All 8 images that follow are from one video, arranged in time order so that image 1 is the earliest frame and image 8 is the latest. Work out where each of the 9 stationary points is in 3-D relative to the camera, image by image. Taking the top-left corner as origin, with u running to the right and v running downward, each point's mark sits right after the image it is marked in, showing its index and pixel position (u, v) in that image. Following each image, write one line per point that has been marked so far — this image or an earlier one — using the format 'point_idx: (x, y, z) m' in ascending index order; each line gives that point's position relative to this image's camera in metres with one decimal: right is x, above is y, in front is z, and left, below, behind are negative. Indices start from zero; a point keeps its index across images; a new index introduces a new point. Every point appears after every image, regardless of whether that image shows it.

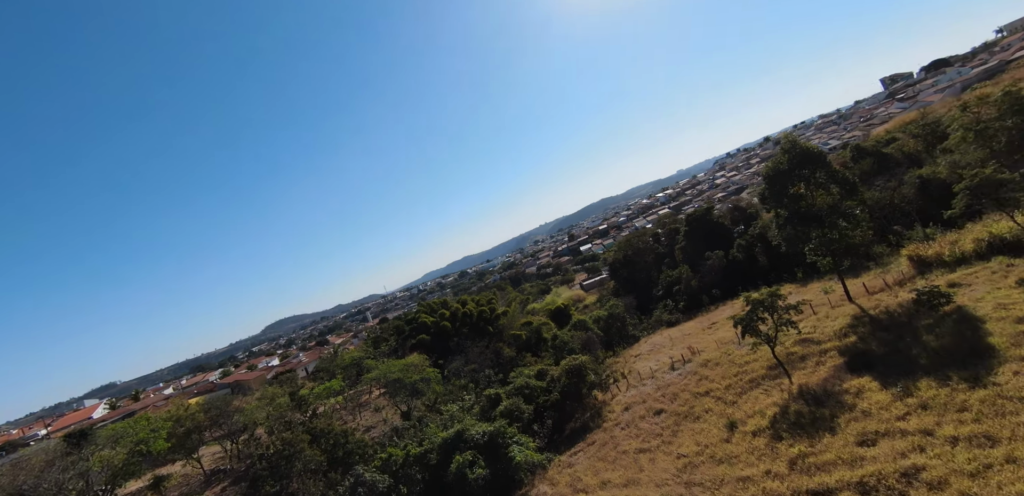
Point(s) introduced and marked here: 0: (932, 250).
0: (+11.7, -0.1, +15.1) m
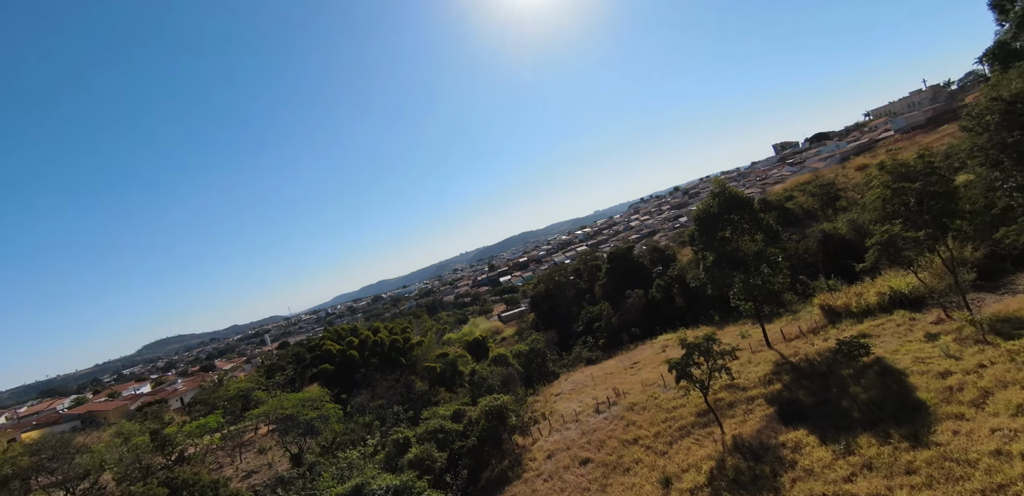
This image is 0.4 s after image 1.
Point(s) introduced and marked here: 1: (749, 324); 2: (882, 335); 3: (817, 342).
0: (+9.5, -1.5, +15.6) m
1: (+8.4, -2.7, +19.1) m
2: (+9.1, -2.1, +13.2) m
3: (+8.2, -2.5, +14.4) m
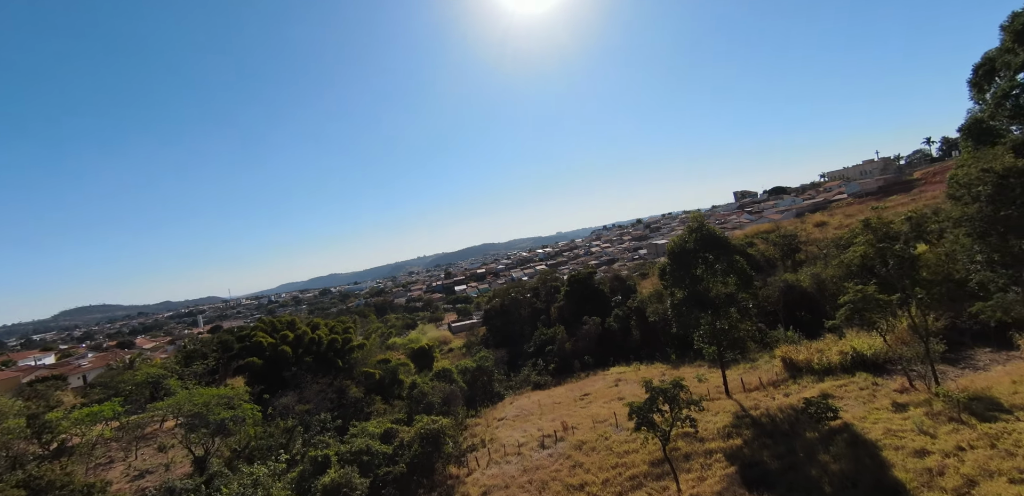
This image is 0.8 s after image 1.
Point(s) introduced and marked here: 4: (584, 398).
0: (+8.2, -3.0, +15.1) m
1: (+6.6, -4.1, +18.4) m
2: (+7.8, -3.5, +12.6) m
3: (+6.8, -3.8, +13.7) m
4: (+2.6, -5.4, +19.5) m
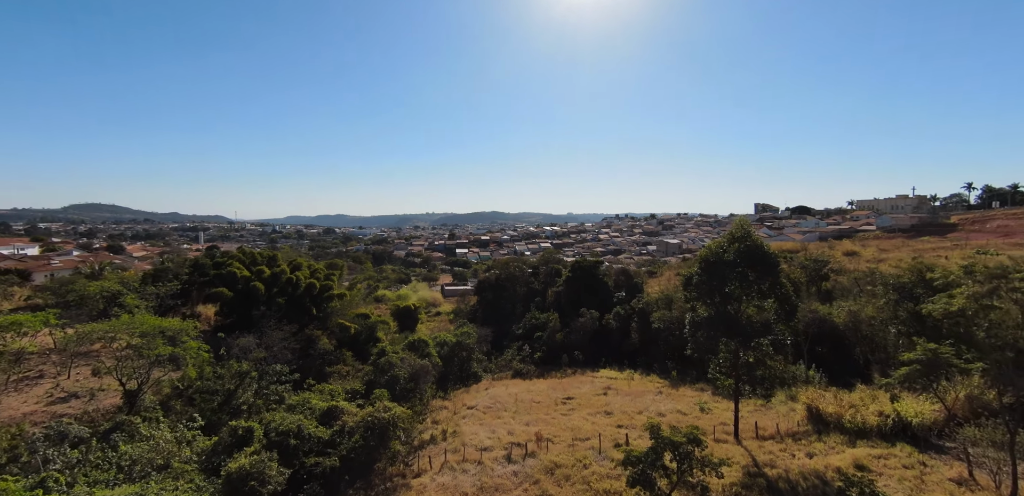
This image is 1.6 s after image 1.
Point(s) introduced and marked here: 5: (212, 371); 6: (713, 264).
0: (+7.6, -3.8, +12.7) m
1: (+5.9, -4.4, +16.1) m
2: (+7.1, -4.3, +10.3) m
3: (+6.1, -4.3, +11.4) m
4: (+1.7, -4.9, +17.3) m
5: (-10.5, -4.3, +18.8) m
6: (+4.4, -0.4, +11.7) m
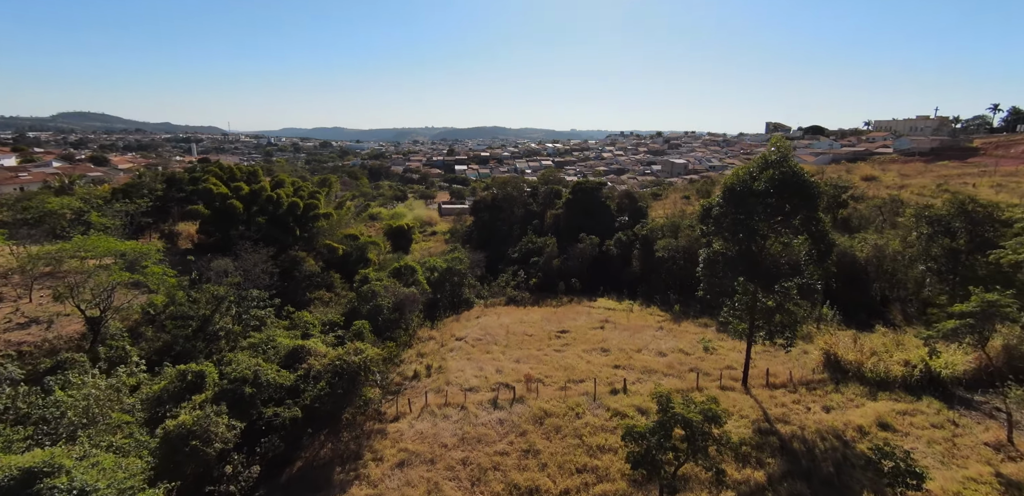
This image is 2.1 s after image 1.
0: (+7.3, -2.3, +11.6) m
1: (+5.7, -2.3, +15.0) m
2: (+6.8, -3.2, +9.2) m
3: (+5.8, -3.0, +10.3) m
4: (+1.5, -2.6, +16.2) m
5: (-10.8, -1.6, +17.6) m
6: (+4.2, +1.0, +10.0) m
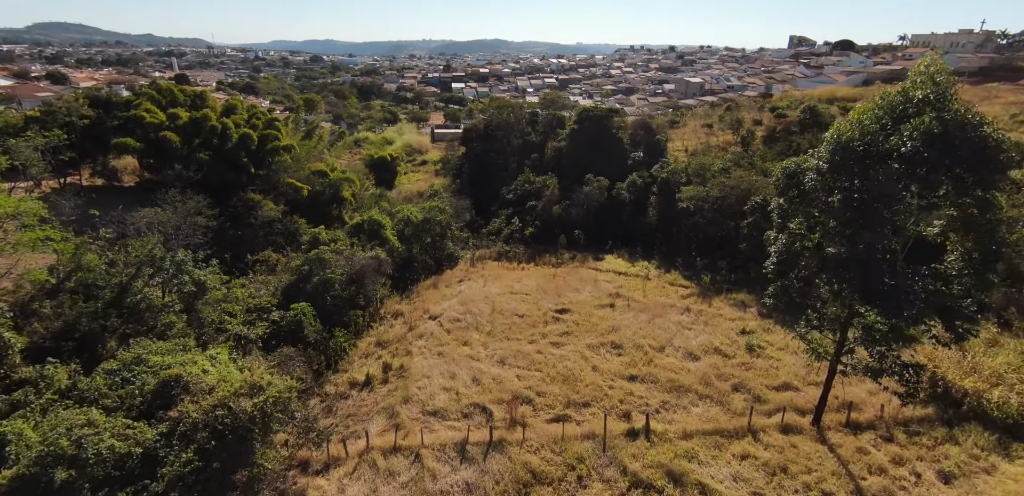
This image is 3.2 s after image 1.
0: (+7.0, -2.0, +8.2) m
1: (+5.3, -1.5, +11.6) m
2: (+6.5, -3.3, +6.0) m
3: (+5.4, -2.9, +7.1) m
4: (+1.1, -1.6, +12.8) m
5: (-11.1, -0.3, +14.1) m
6: (+3.8, +1.0, +6.2) m
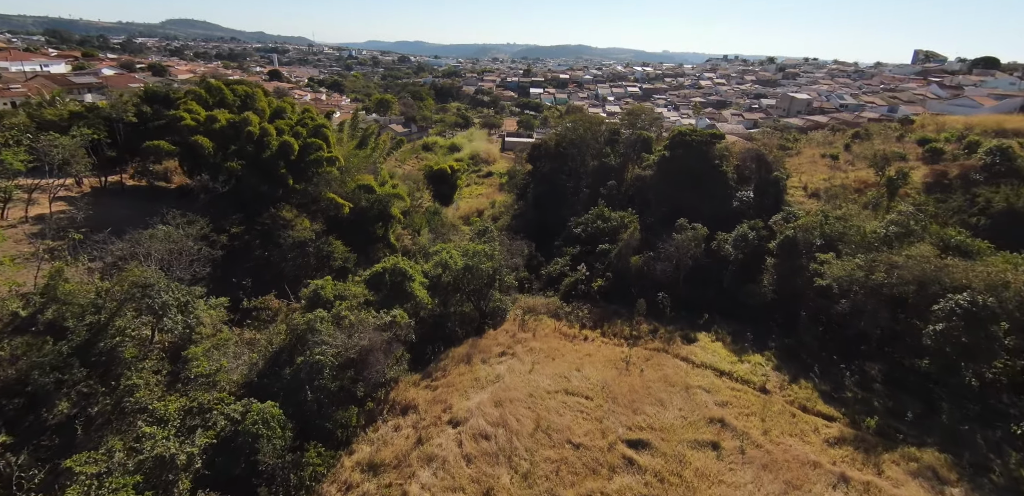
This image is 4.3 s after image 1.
0: (+7.1, -4.0, +3.3) m
1: (+6.0, -3.5, +6.9) m
2: (+6.2, -5.2, +1.2) m
3: (+5.4, -4.8, +2.4) m
4: (+2.0, -3.3, +8.6) m
5: (-9.9, -1.1, +11.5) m
6: (+4.0, -0.8, +1.7) m
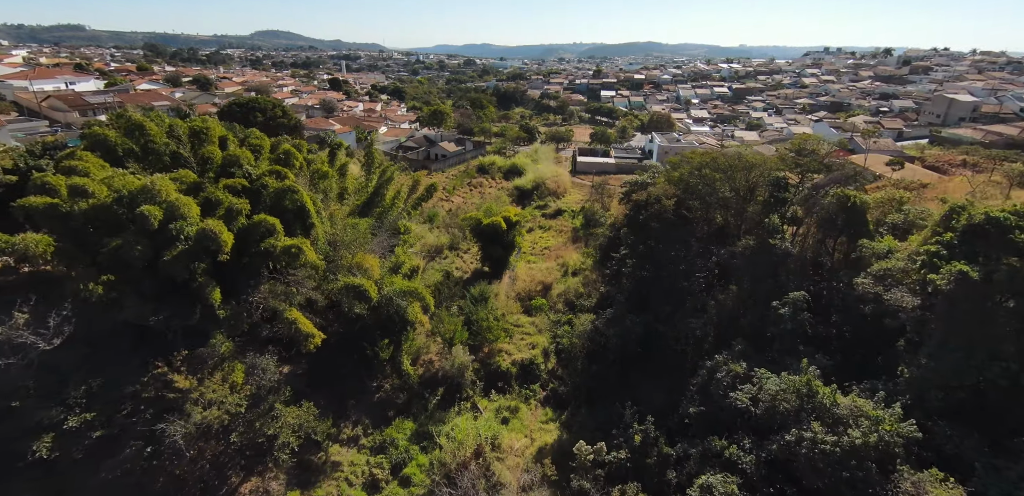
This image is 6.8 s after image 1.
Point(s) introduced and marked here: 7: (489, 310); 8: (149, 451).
0: (+7.0, -7.8, -7.4) m
1: (+6.3, -7.3, -3.7) m
2: (+5.8, -9.0, -9.4) m
3: (+5.1, -8.6, -8.1) m
4: (+2.5, -7.0, -1.5) m
5: (-8.9, -4.7, +2.8) m
6: (+3.7, -4.5, -8.6) m
7: (-0.8, -2.1, +18.2) m
8: (-6.9, -3.8, +10.1) m
